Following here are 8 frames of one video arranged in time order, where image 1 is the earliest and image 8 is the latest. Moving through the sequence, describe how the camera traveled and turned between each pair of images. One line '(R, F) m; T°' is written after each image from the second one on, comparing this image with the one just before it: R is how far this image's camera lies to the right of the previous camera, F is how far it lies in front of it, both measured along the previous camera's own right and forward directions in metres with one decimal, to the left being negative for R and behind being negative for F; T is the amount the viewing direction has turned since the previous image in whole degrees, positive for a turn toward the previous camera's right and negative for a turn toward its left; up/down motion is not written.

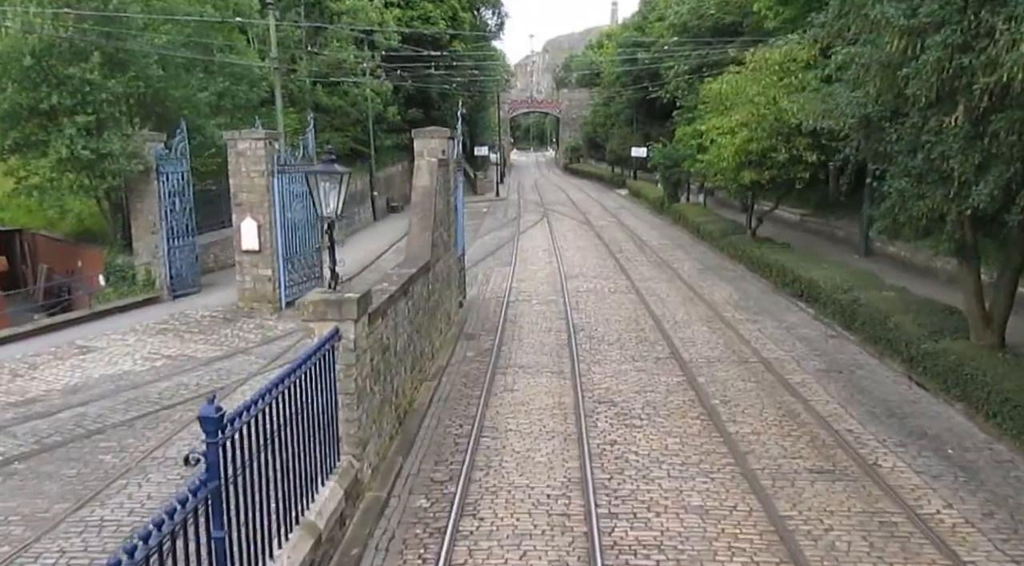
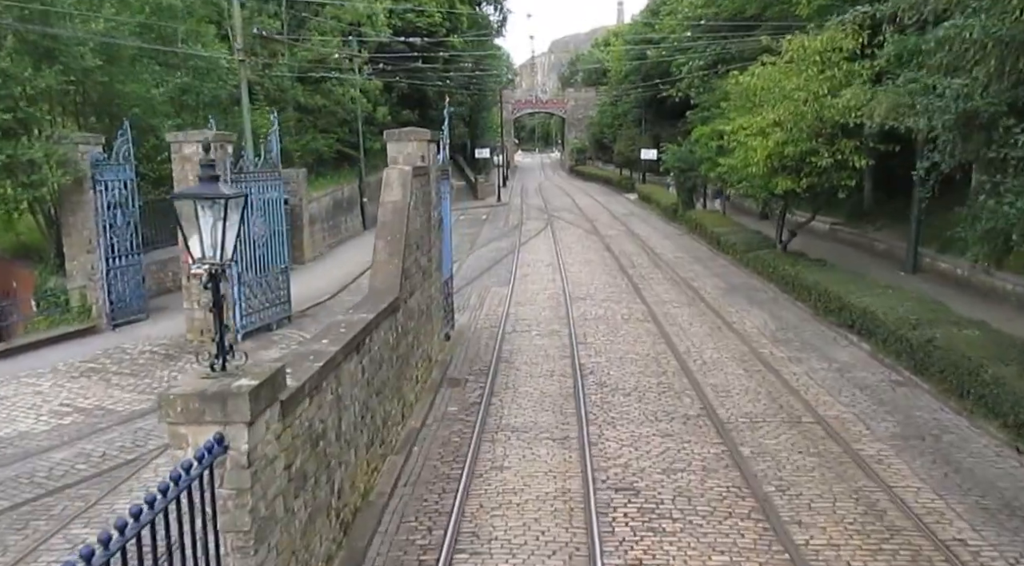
(+0.2, +2.5) m; 0°
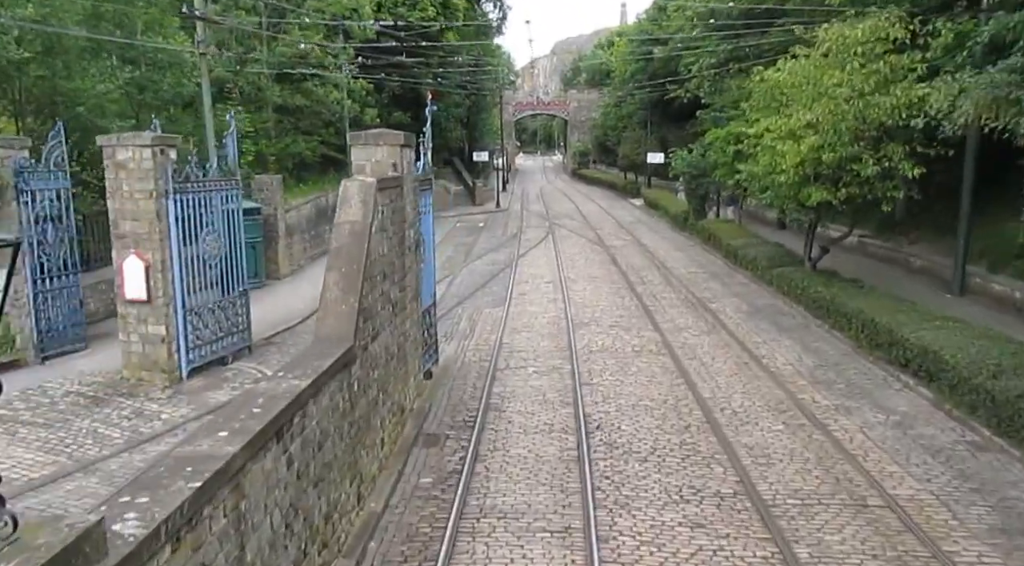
(+0.1, +2.1) m; 0°
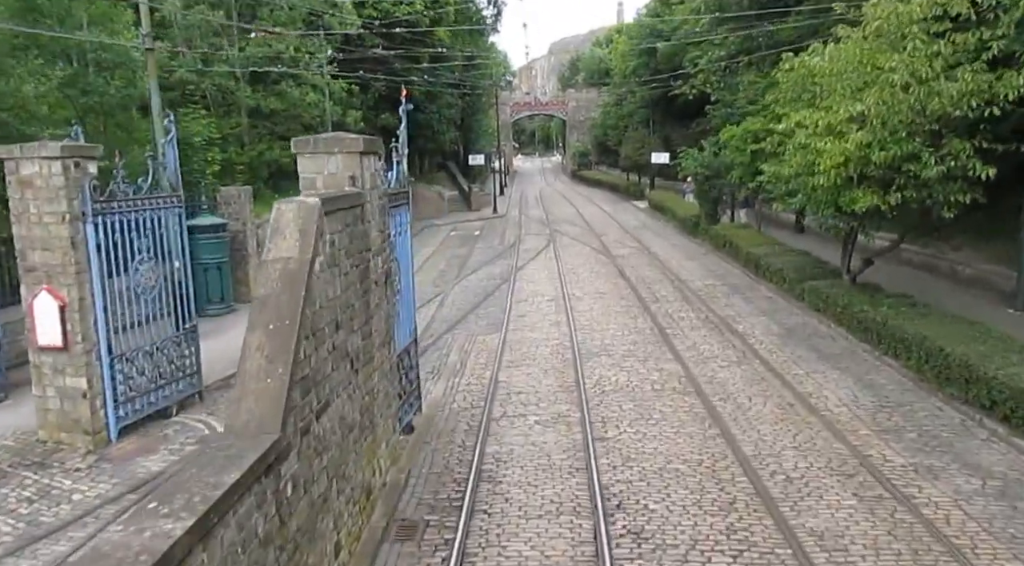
(+0.1, +2.1) m; 0°
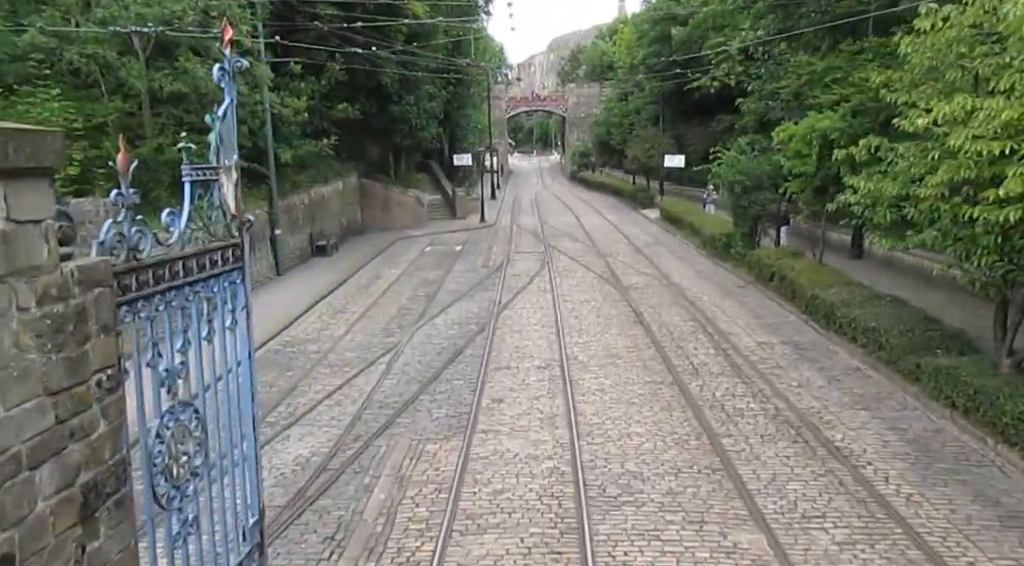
(+0.3, +5.4) m; 0°
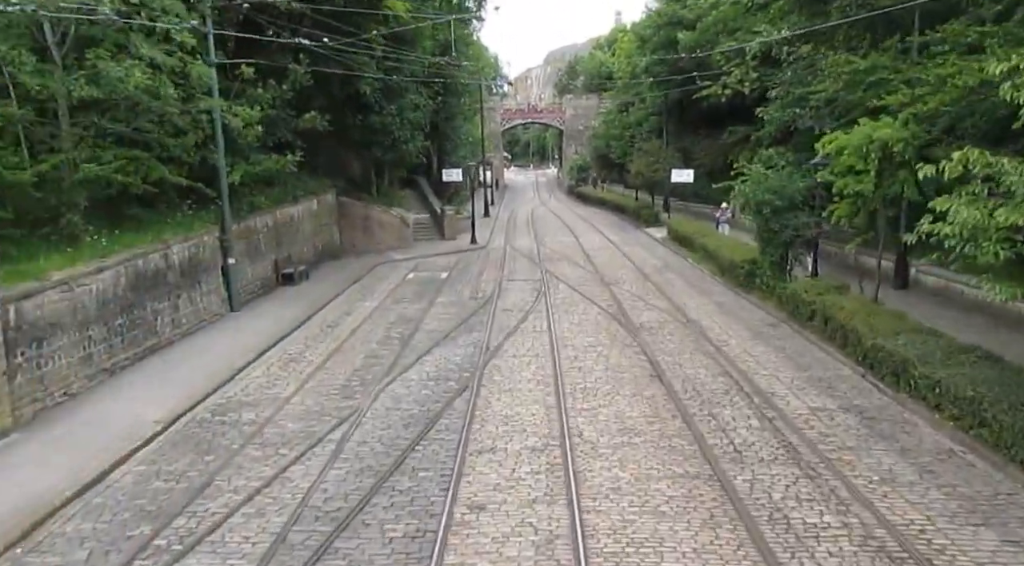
(+0.1, +2.9) m; 0°
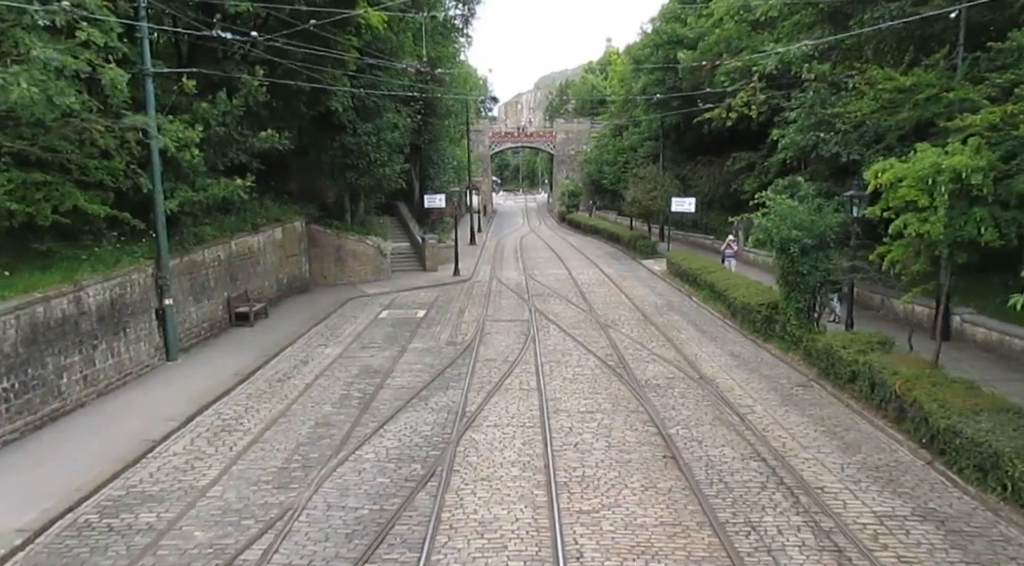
(+0.1, +2.5) m; +1°
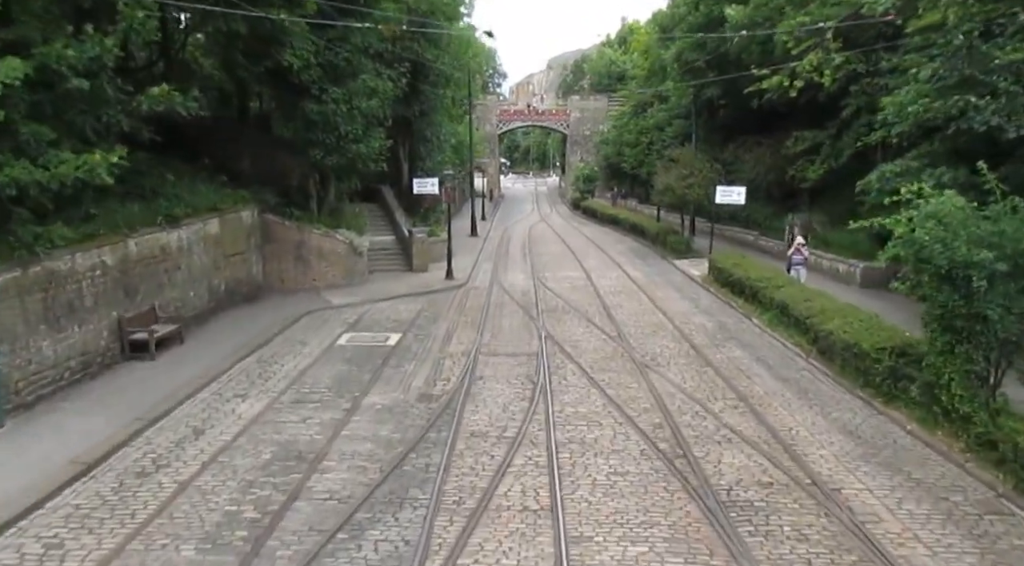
(+0.1, +5.6) m; -1°
